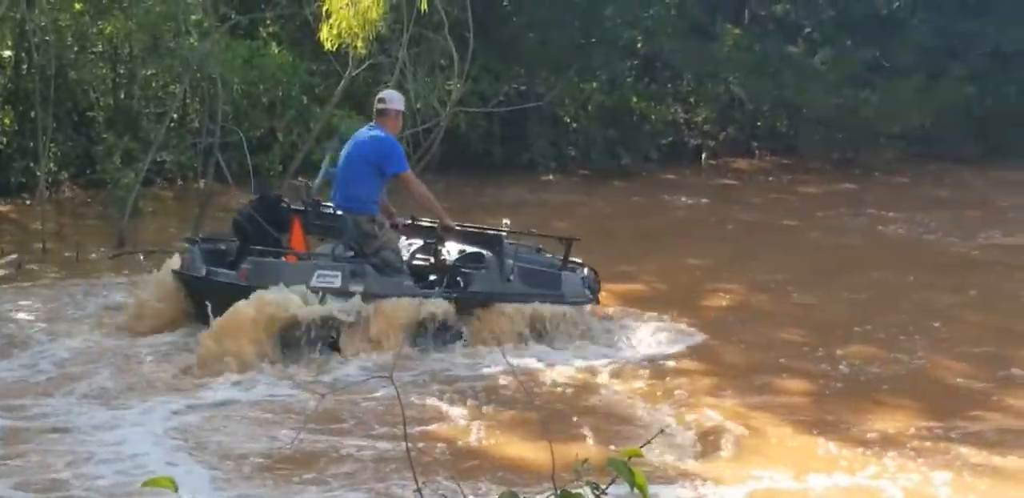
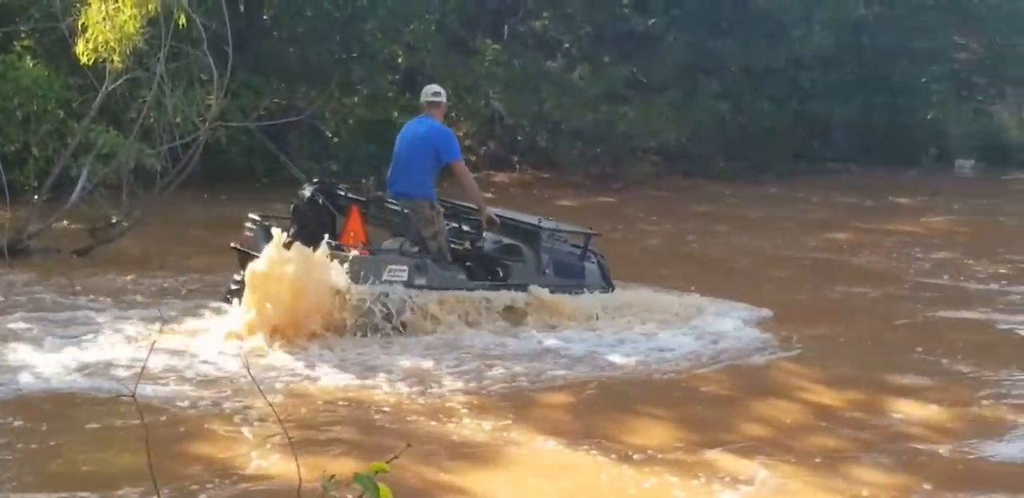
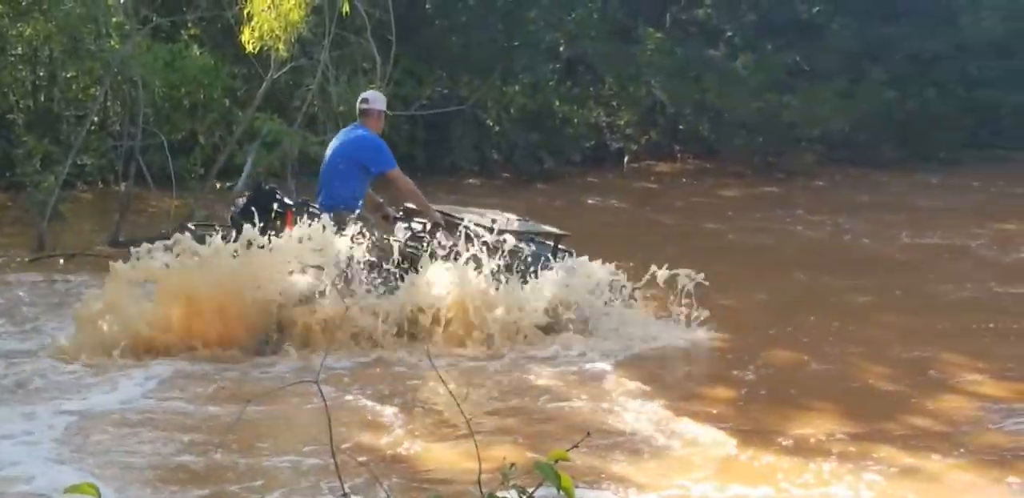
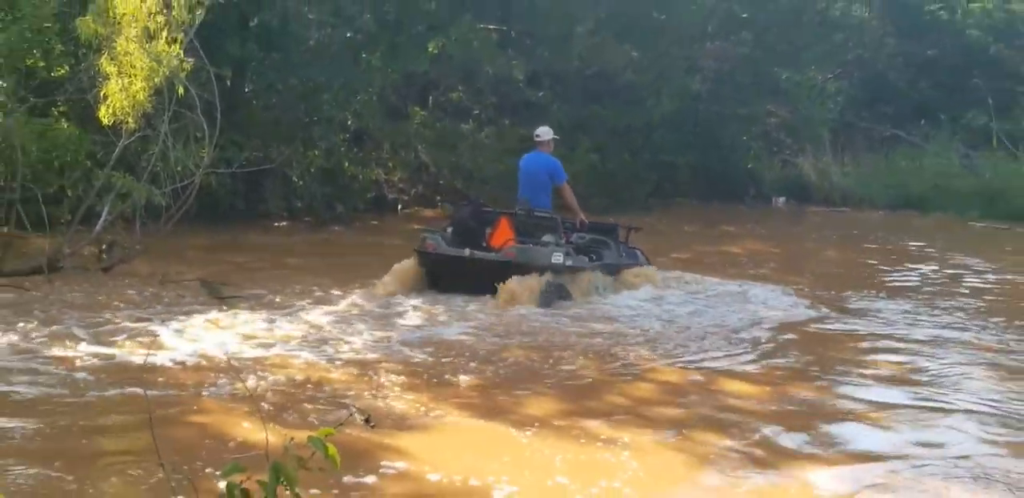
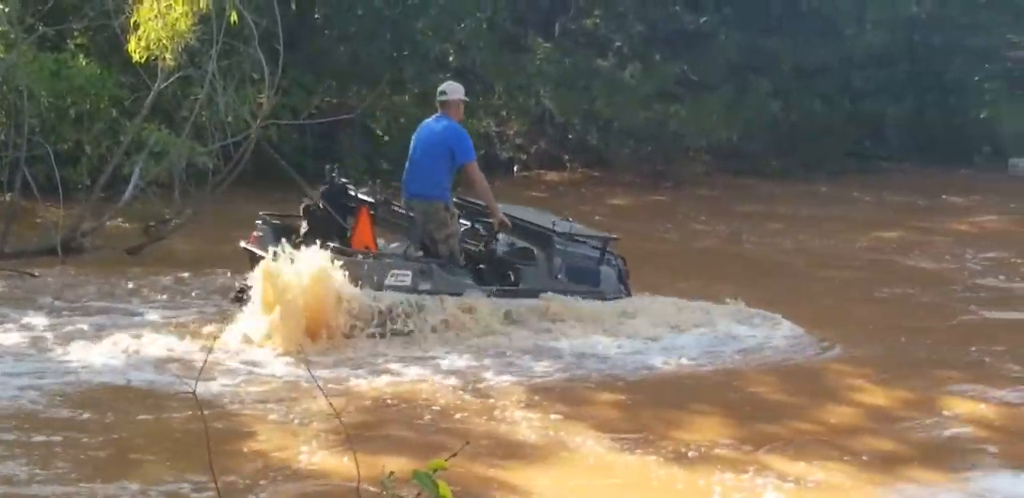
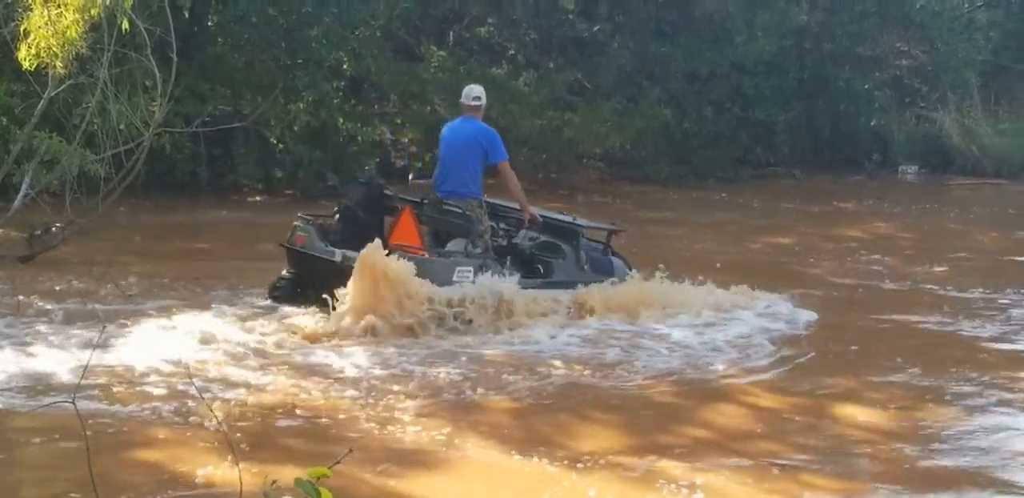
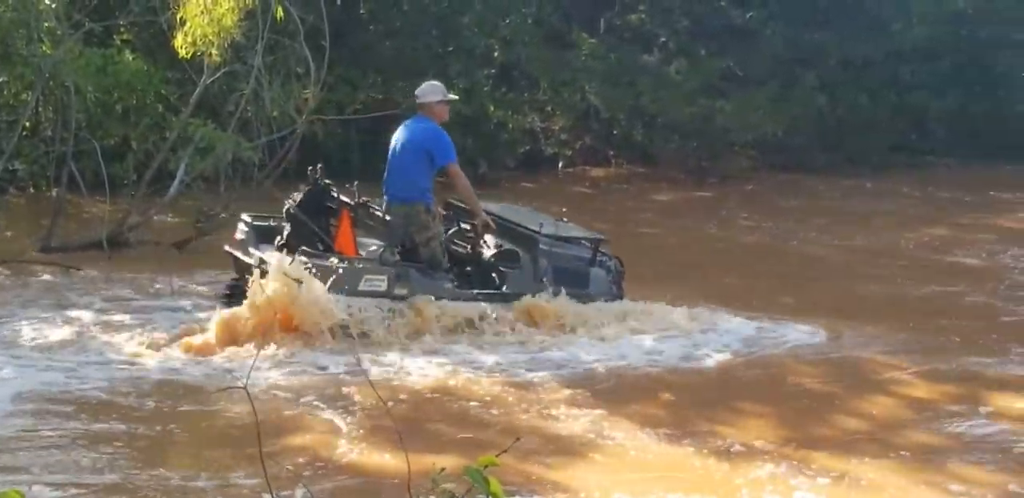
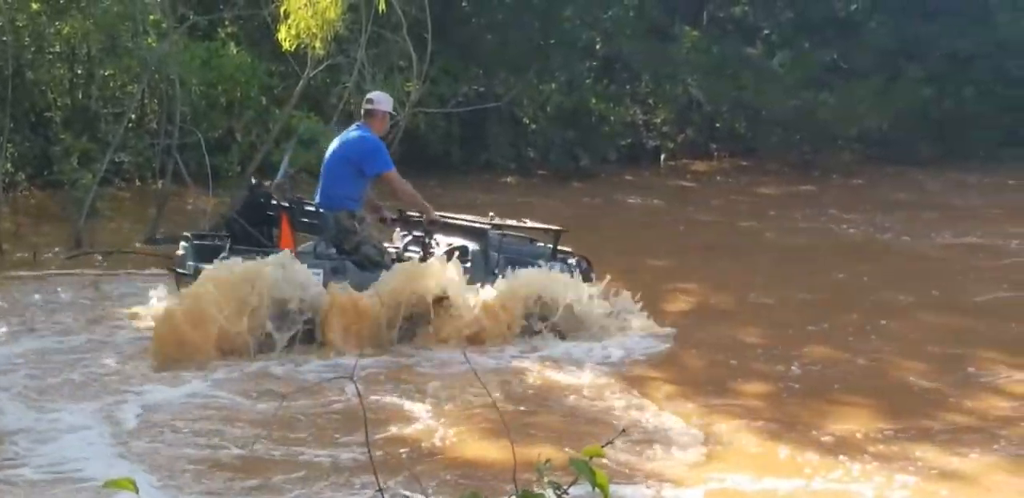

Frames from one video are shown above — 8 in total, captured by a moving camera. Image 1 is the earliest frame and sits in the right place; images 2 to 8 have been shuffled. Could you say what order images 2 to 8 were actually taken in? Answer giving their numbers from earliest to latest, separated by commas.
8, 3, 7, 5, 2, 6, 4
